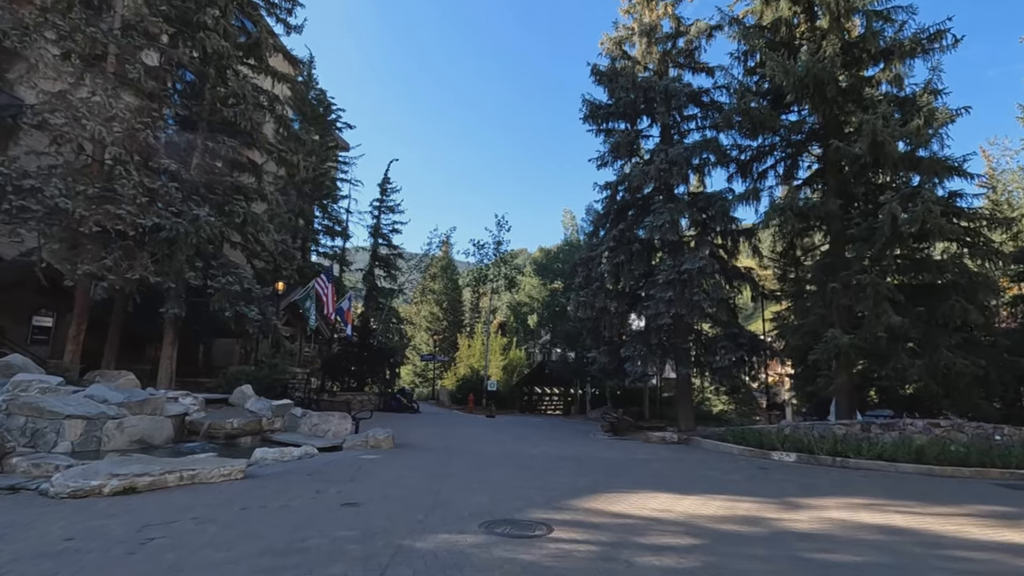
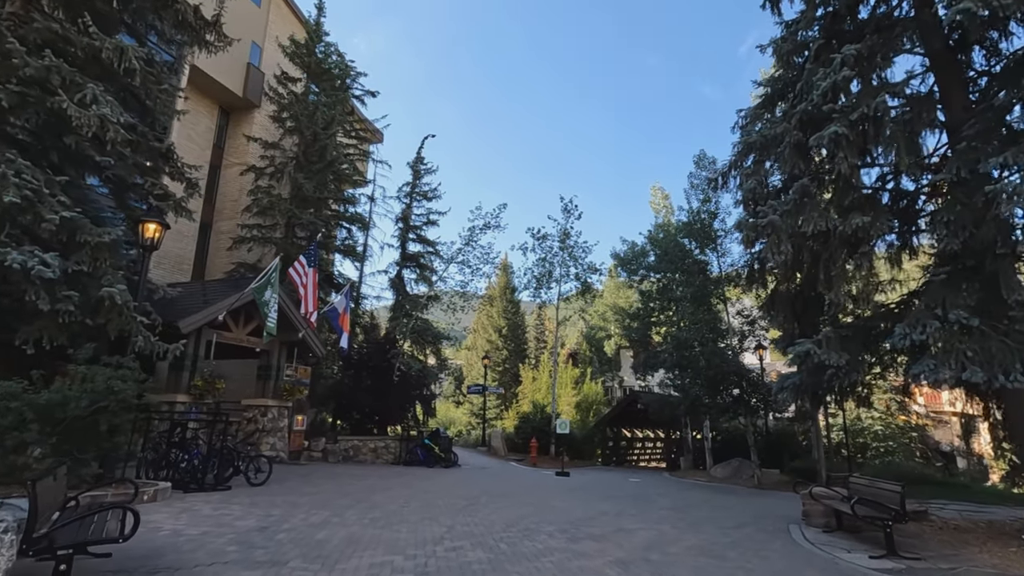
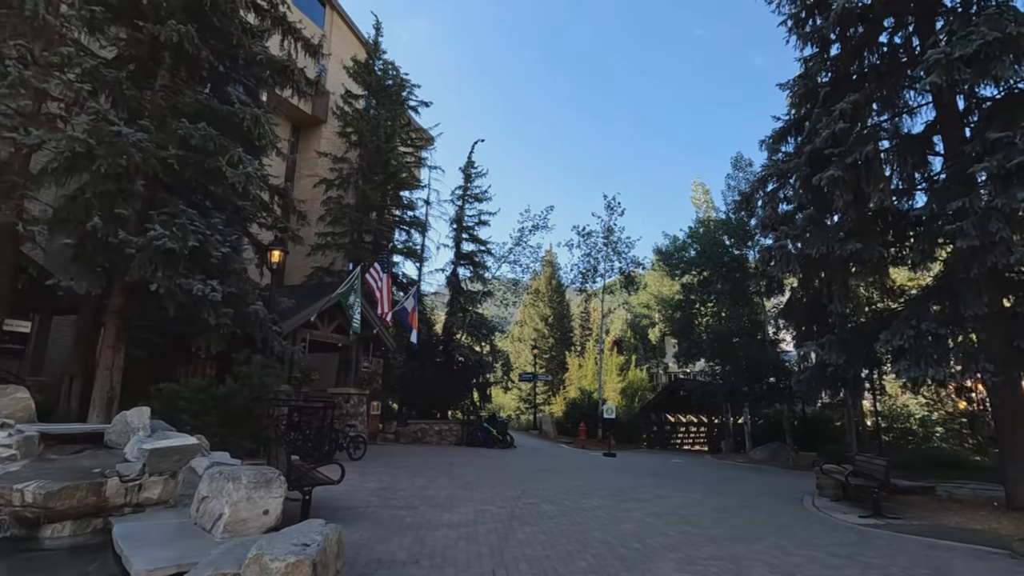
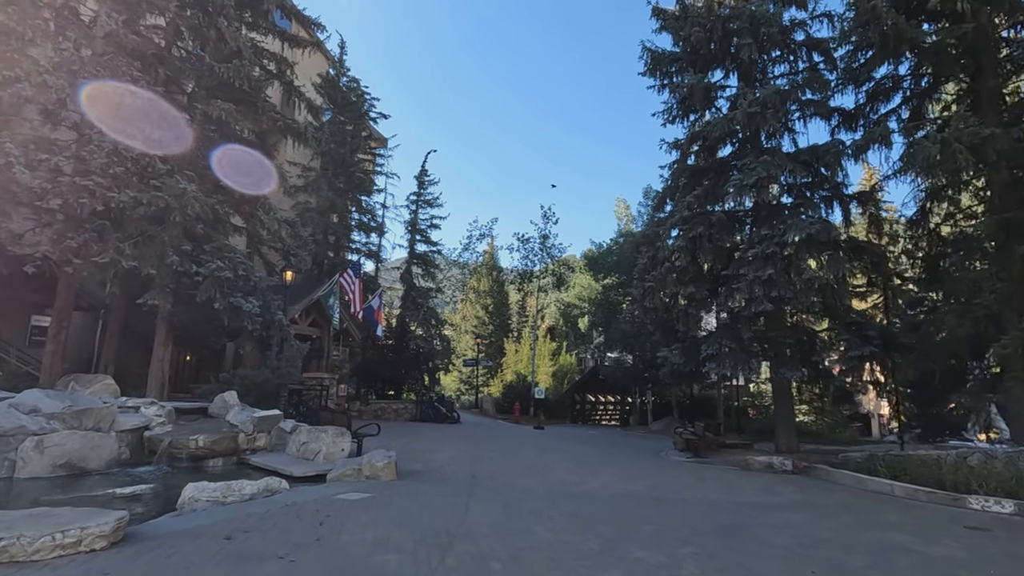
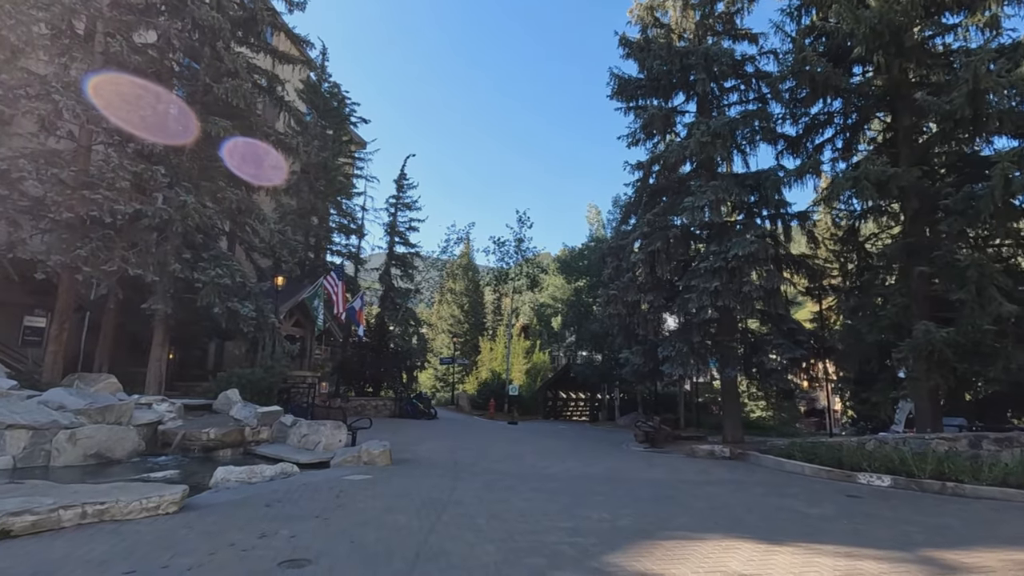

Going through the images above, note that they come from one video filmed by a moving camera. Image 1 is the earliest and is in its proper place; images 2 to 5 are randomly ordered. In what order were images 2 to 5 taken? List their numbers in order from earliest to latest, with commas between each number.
5, 4, 3, 2
